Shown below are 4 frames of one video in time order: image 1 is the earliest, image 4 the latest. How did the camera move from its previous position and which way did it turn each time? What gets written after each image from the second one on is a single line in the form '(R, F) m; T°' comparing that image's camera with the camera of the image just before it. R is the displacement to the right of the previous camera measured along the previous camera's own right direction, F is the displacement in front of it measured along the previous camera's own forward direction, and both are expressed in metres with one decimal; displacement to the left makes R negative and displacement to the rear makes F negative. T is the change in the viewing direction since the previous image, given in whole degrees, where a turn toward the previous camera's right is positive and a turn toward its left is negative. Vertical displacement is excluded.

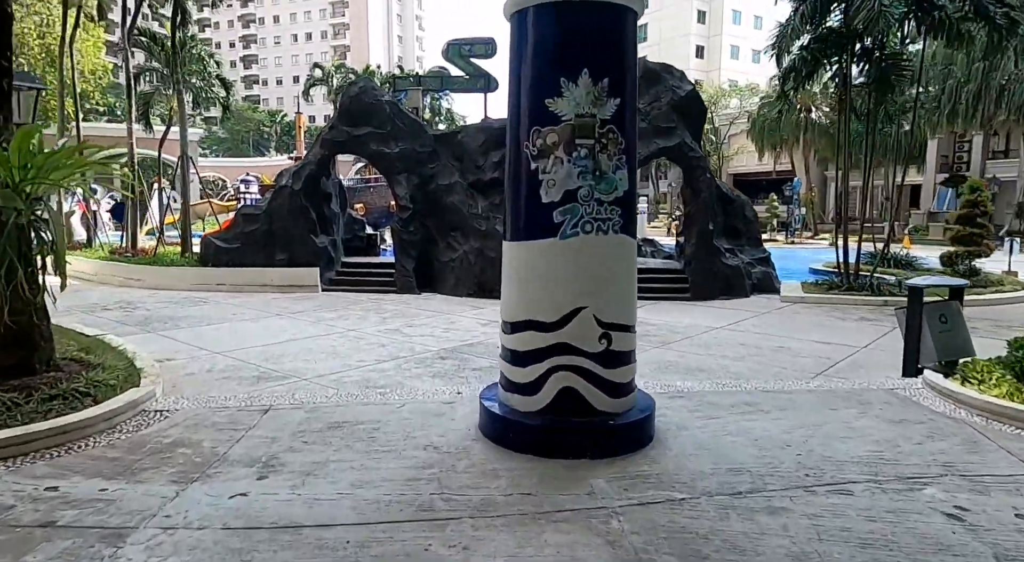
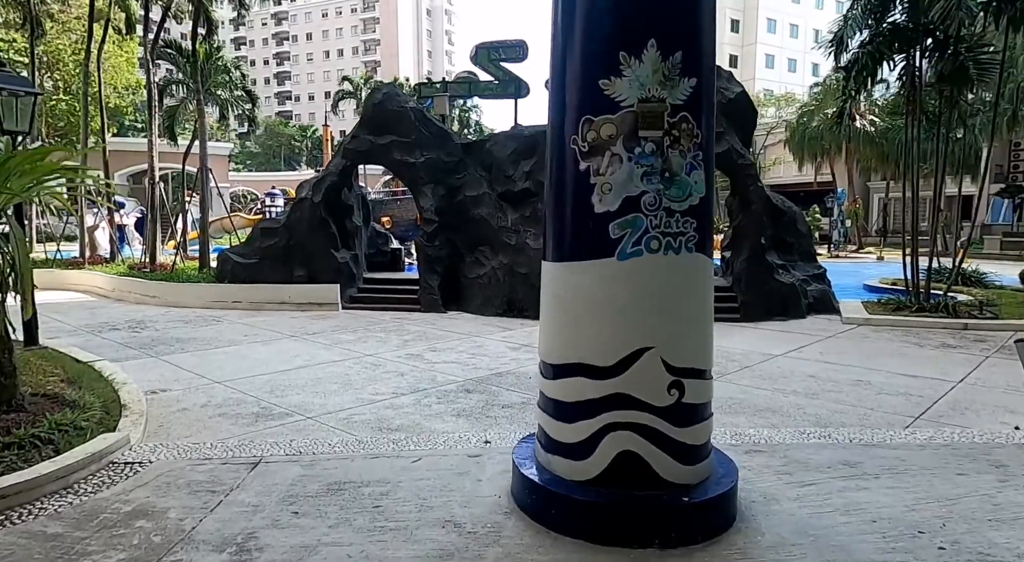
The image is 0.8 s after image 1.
(-0.1, +0.9) m; -2°
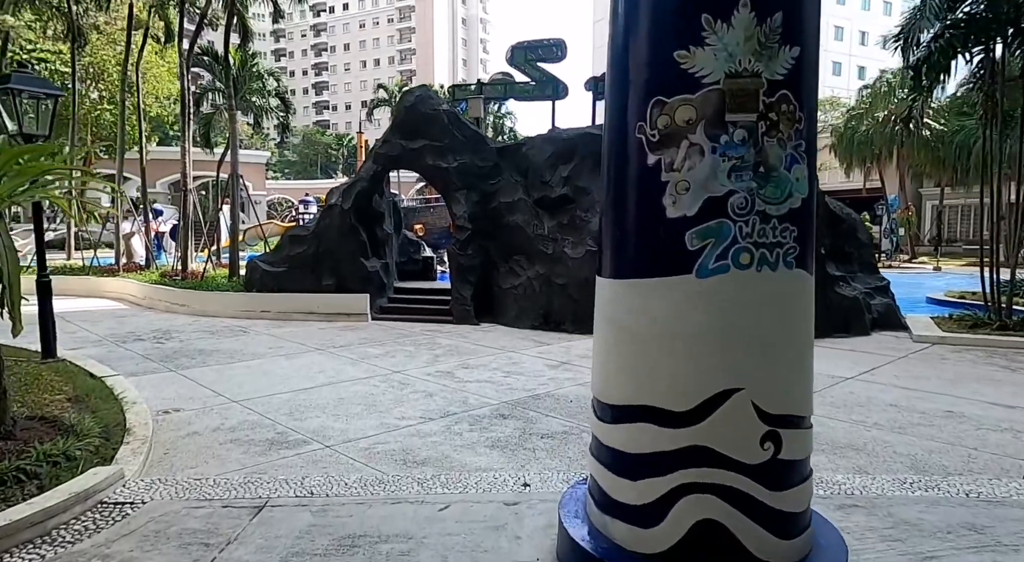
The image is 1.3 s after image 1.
(-0.1, +0.6) m; -3°
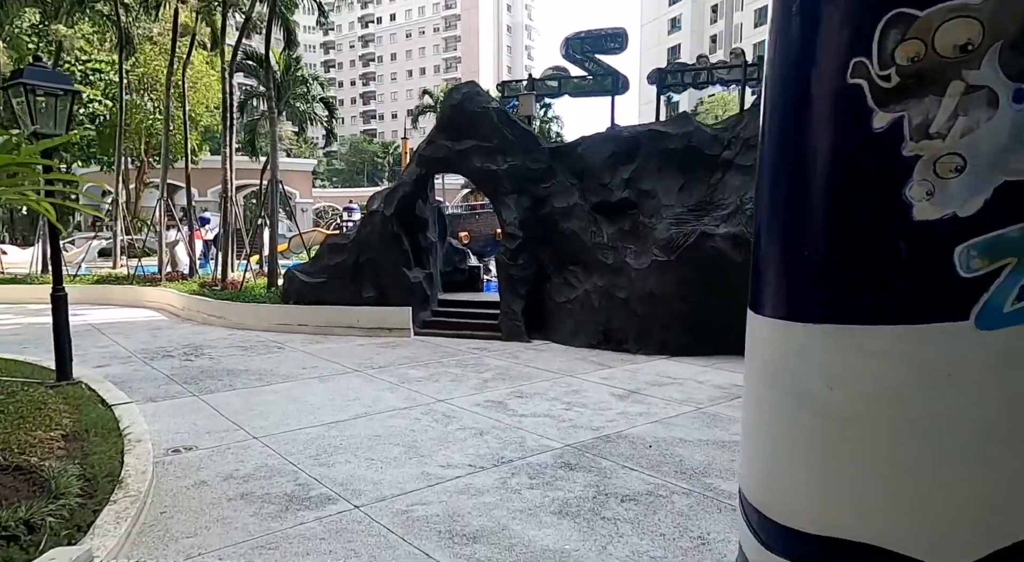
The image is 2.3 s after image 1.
(-0.2, +1.0) m; -4°
